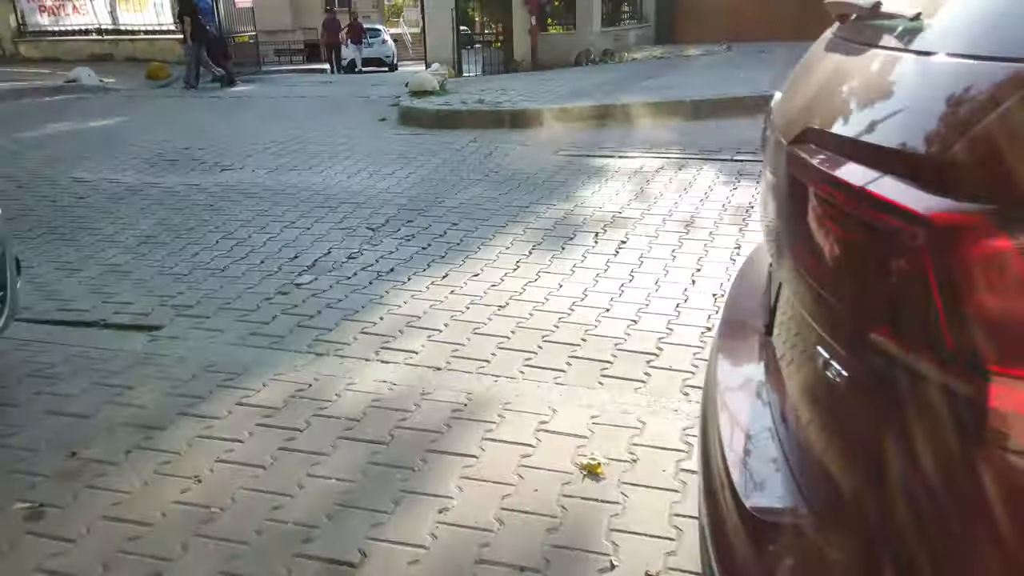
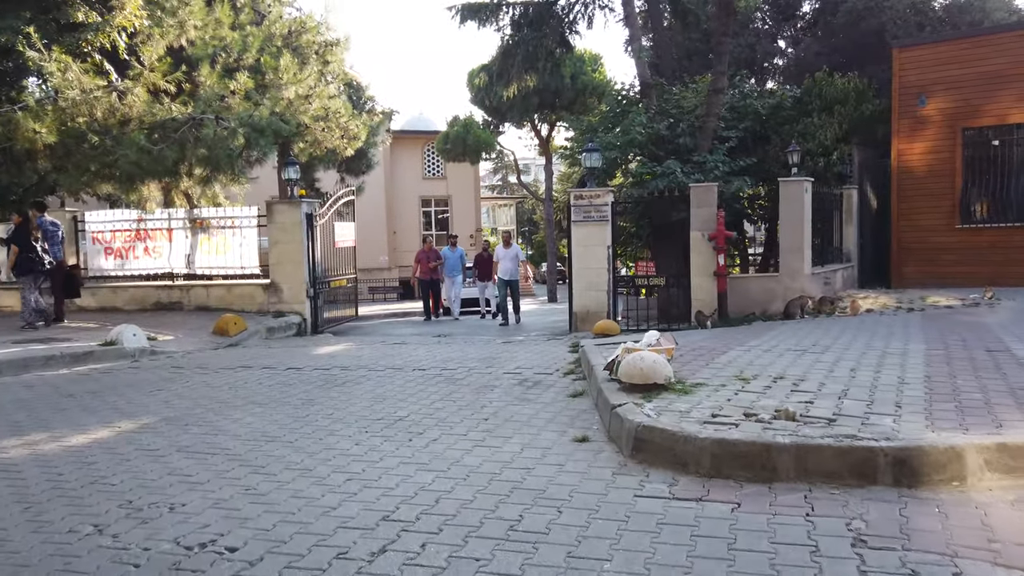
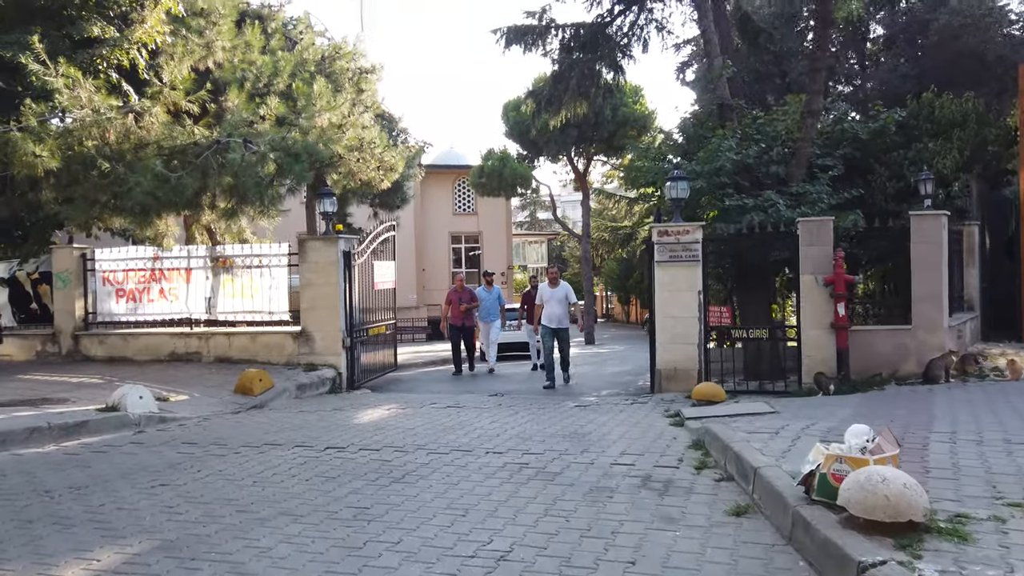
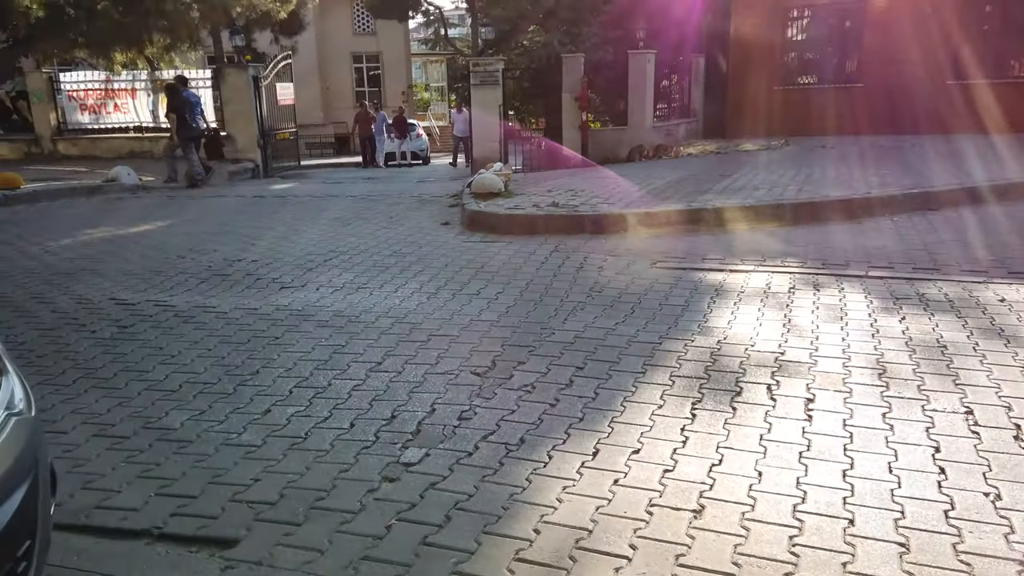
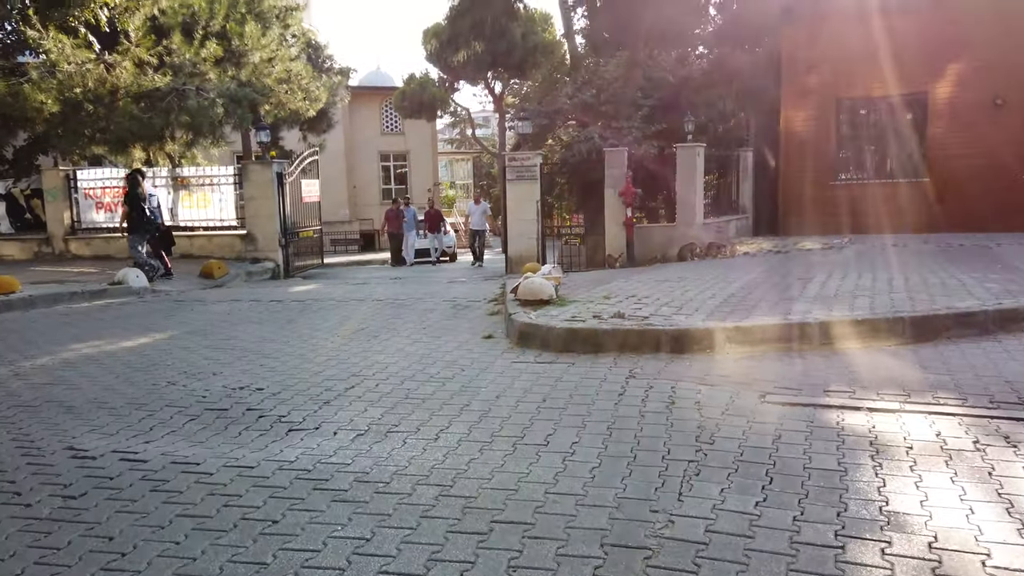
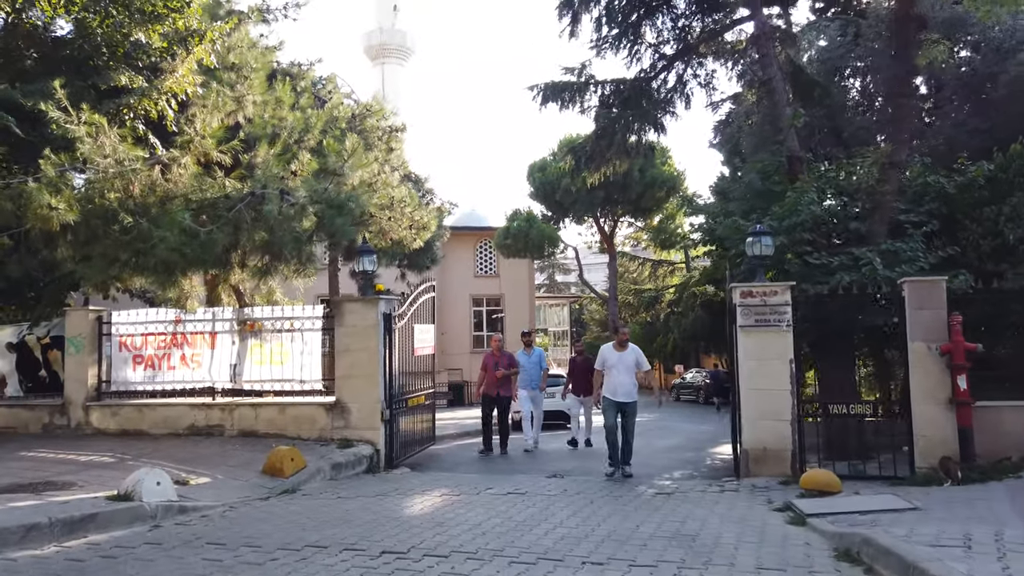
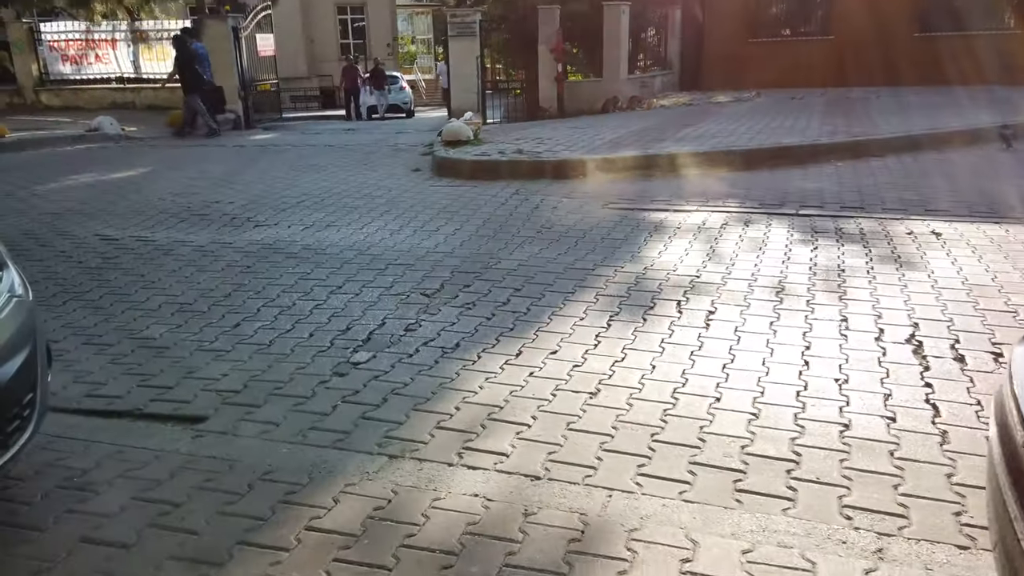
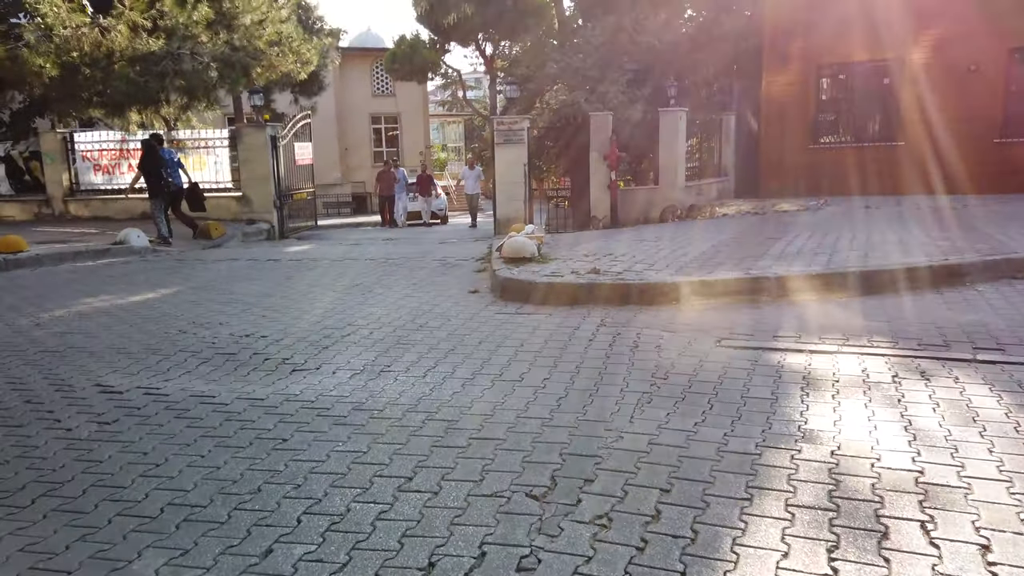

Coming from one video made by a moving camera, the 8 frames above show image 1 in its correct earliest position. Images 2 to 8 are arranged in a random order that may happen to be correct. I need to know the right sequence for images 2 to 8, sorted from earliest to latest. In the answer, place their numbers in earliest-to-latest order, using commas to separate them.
7, 4, 8, 5, 2, 3, 6
